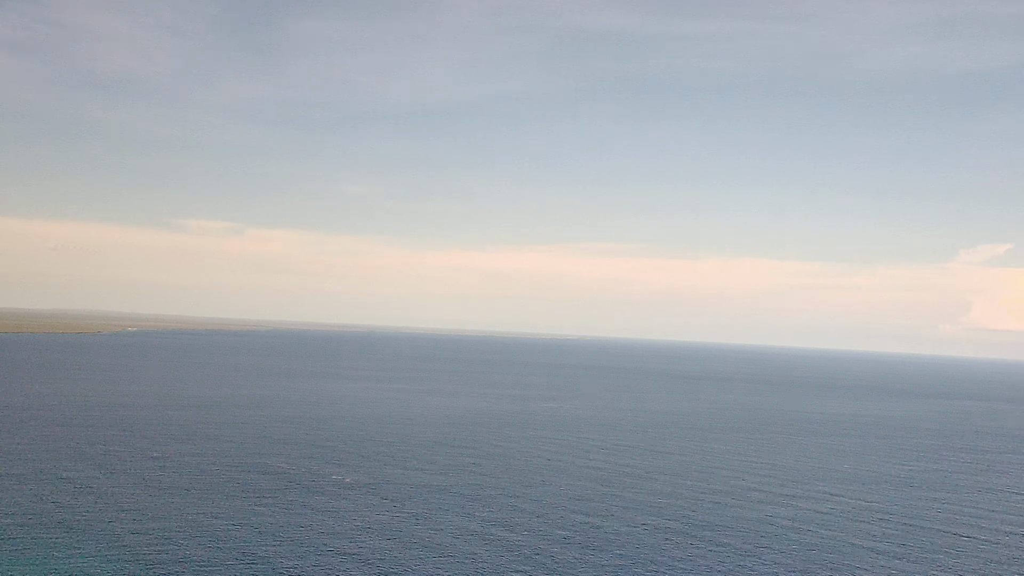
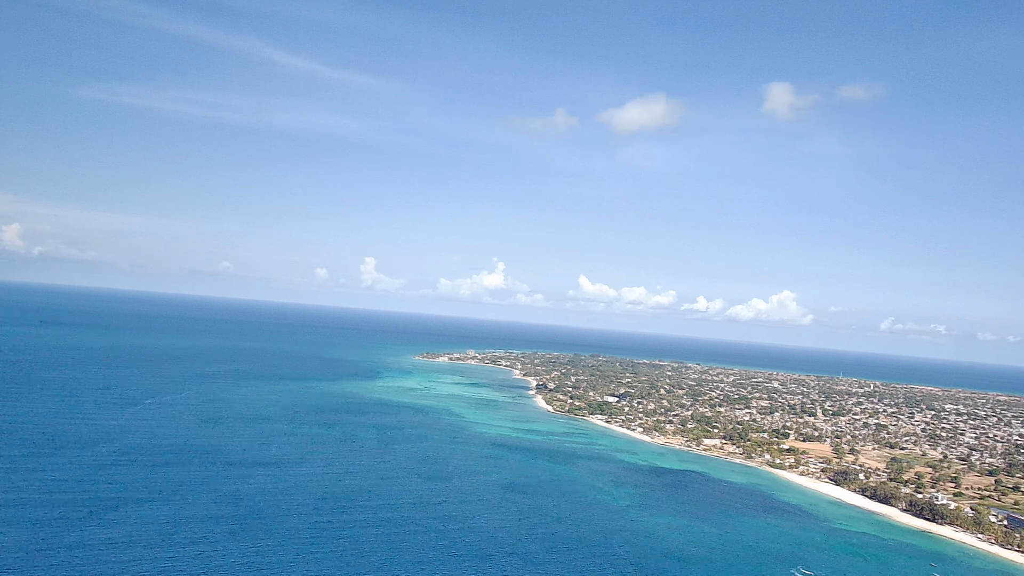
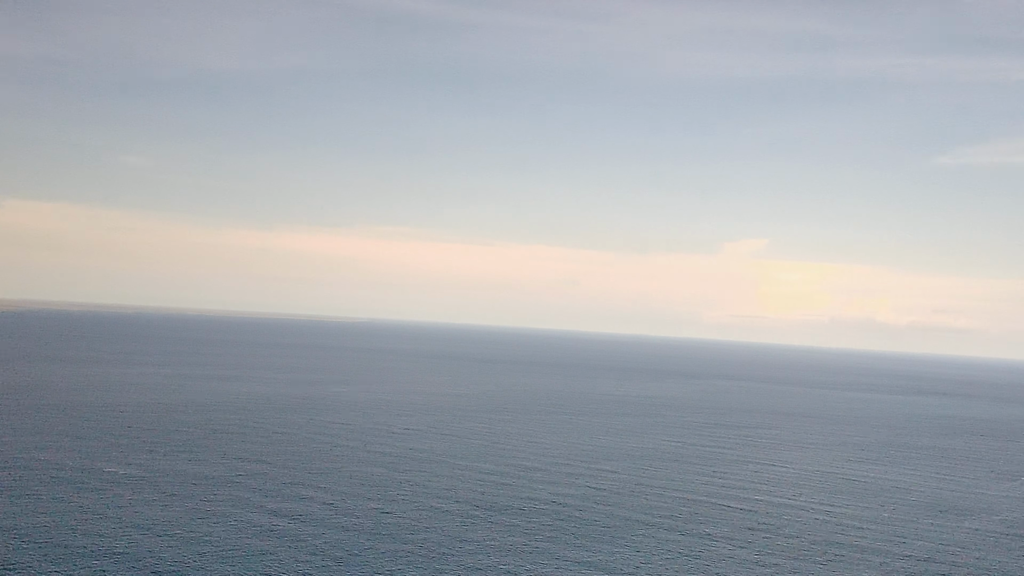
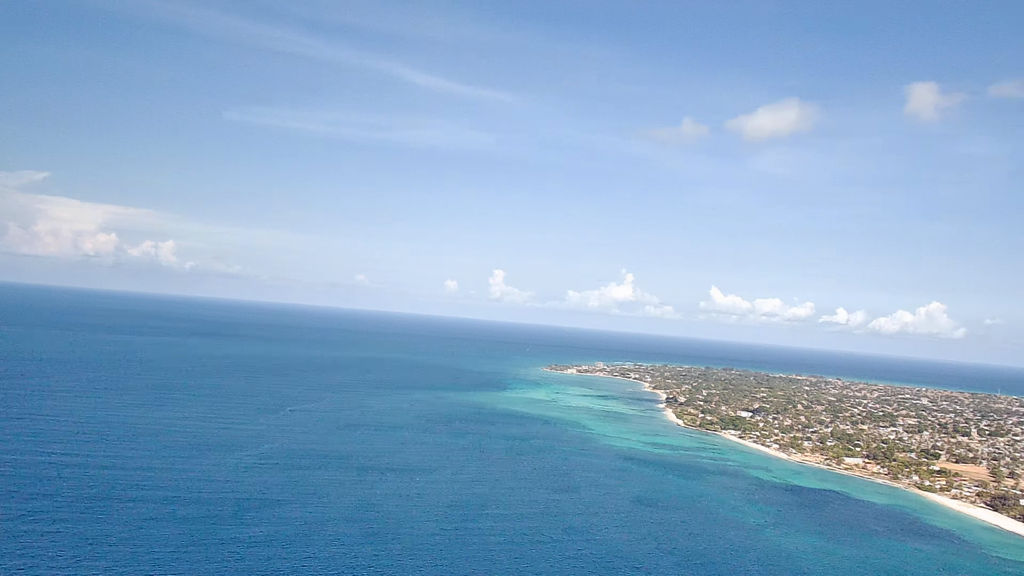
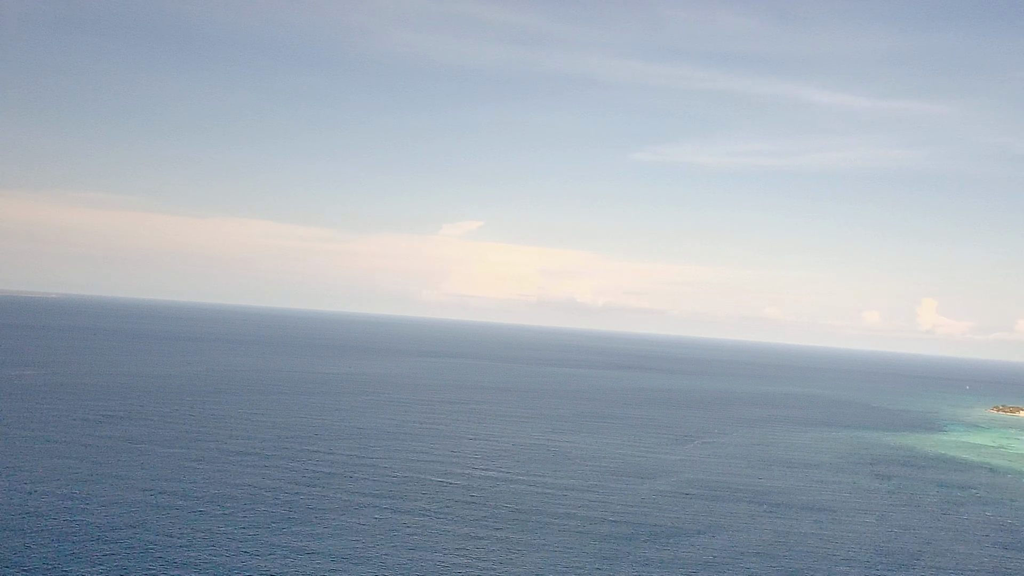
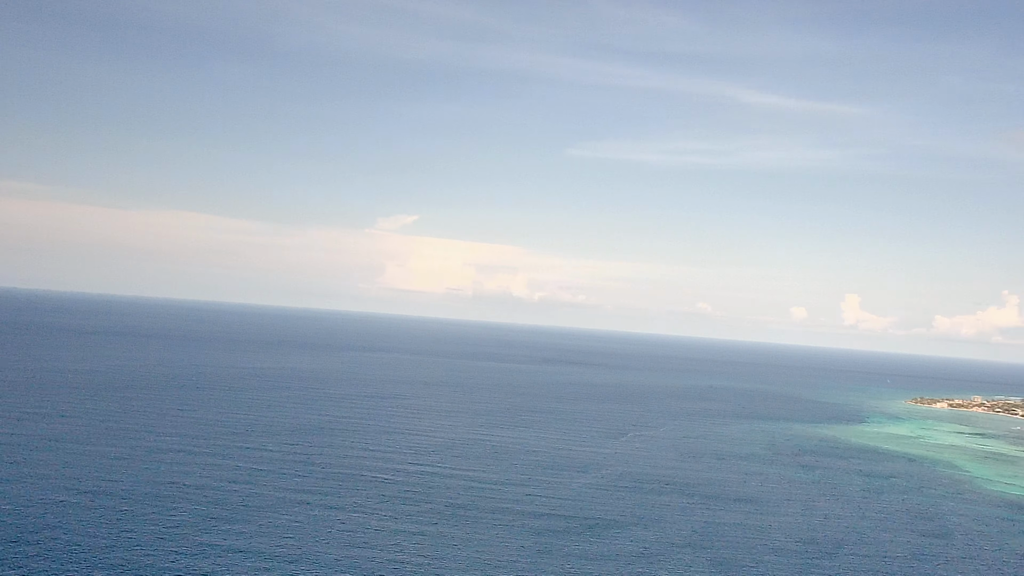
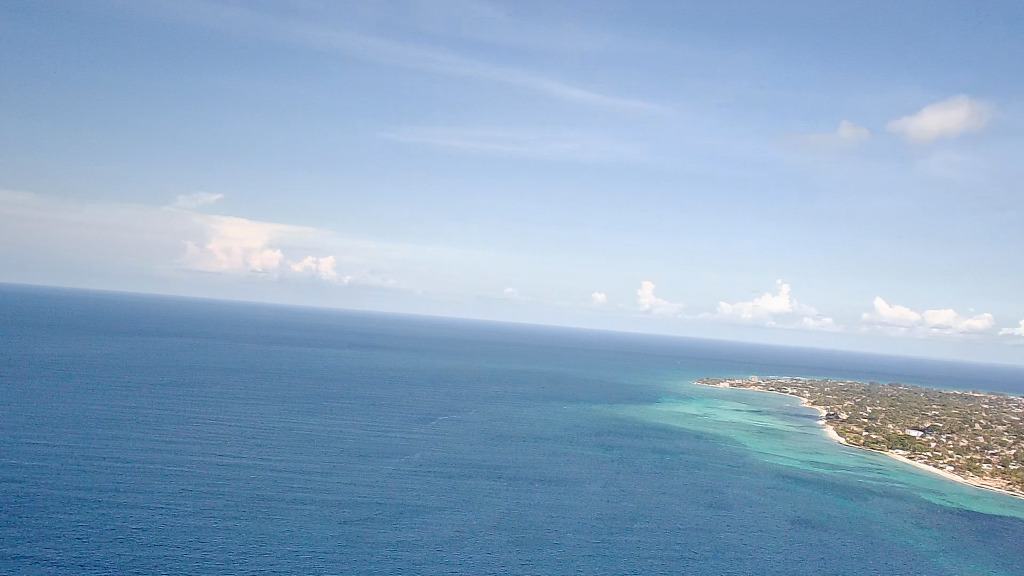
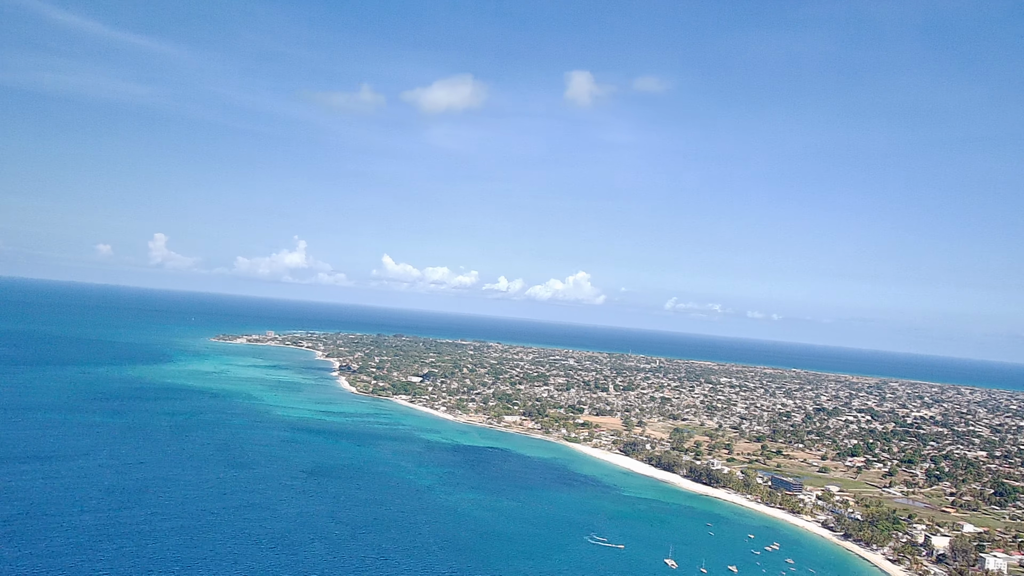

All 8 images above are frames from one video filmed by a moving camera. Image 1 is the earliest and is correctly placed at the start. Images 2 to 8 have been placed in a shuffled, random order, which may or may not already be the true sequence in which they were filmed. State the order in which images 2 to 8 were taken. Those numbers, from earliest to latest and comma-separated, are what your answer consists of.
3, 5, 6, 7, 4, 2, 8
